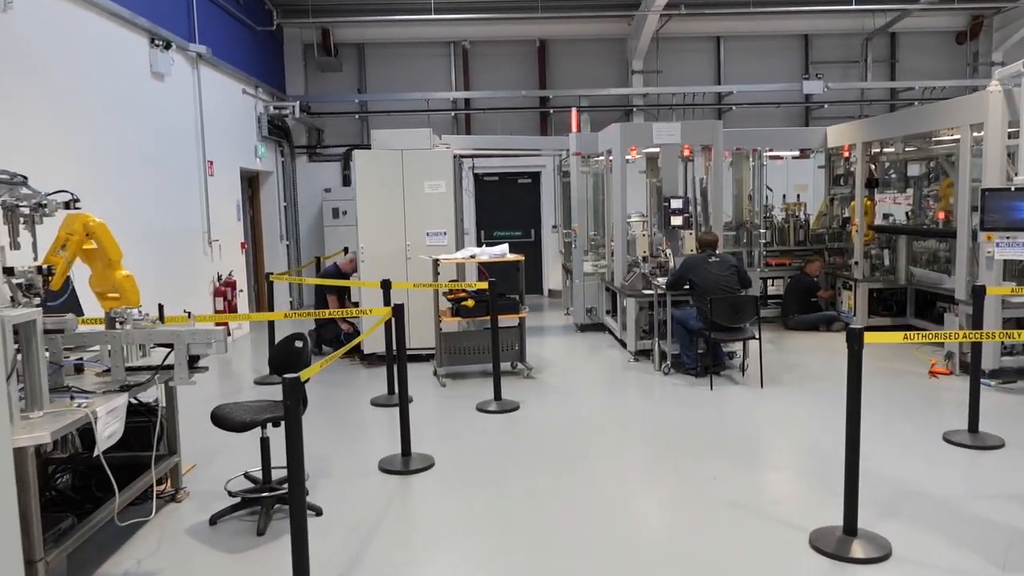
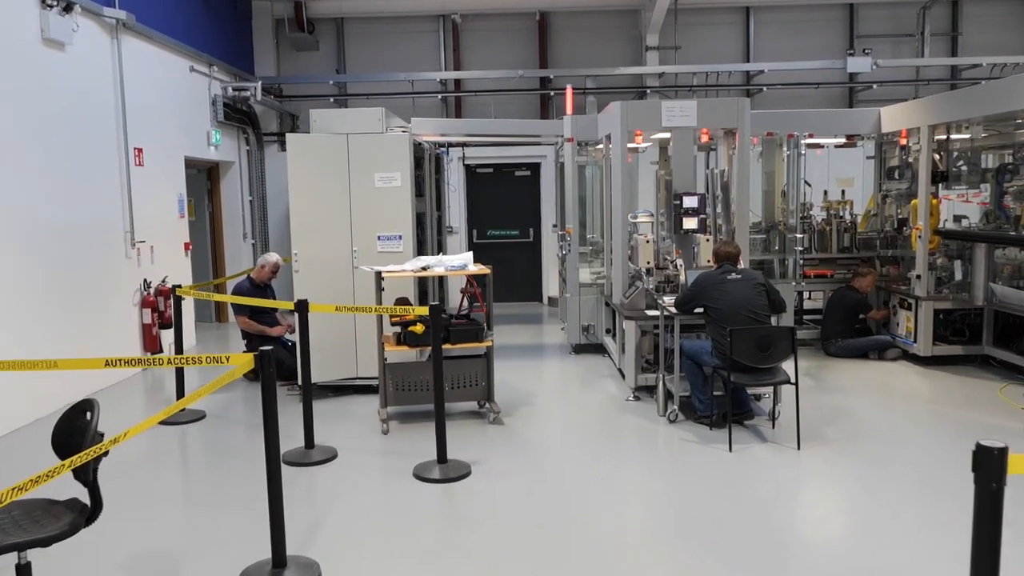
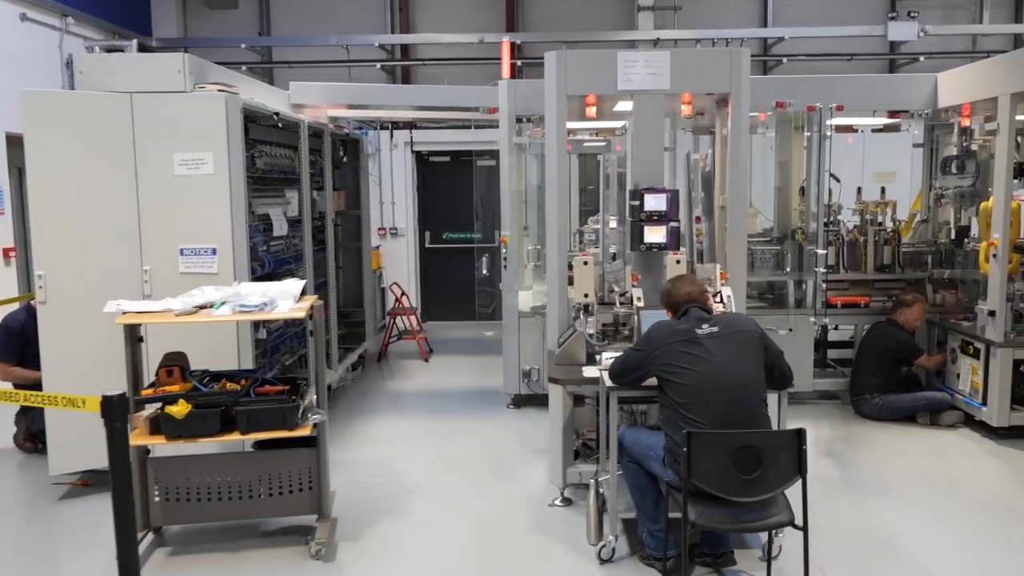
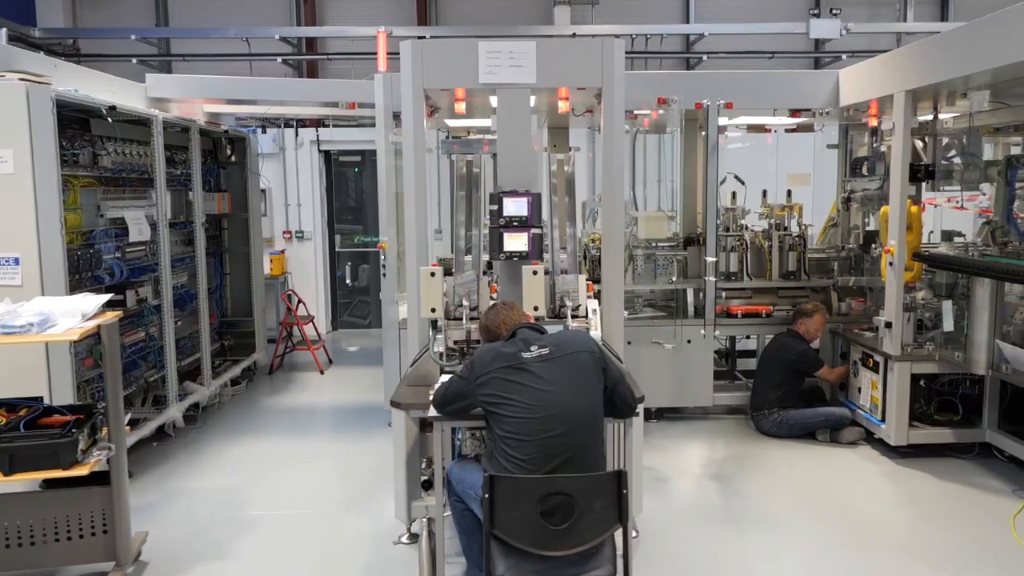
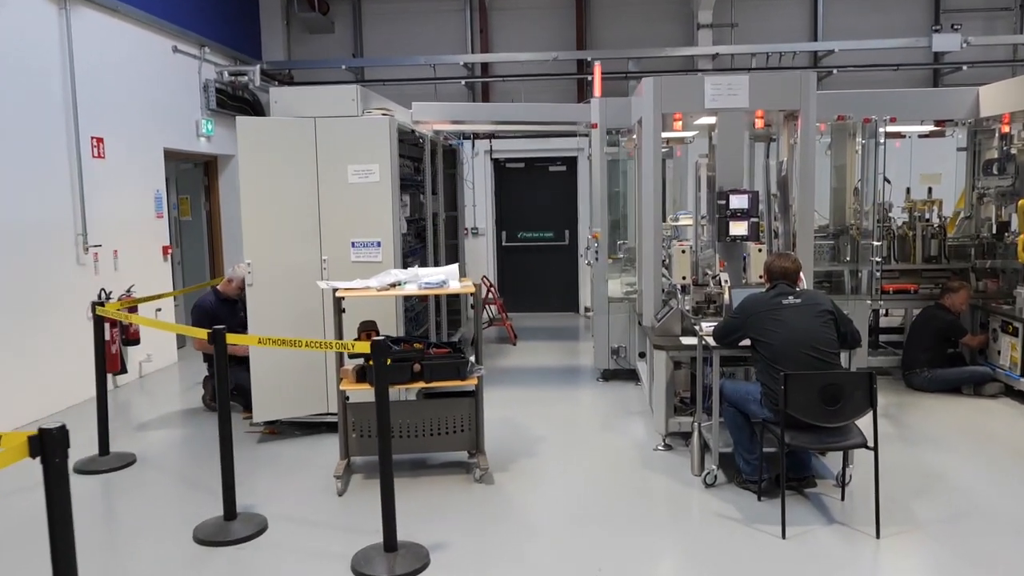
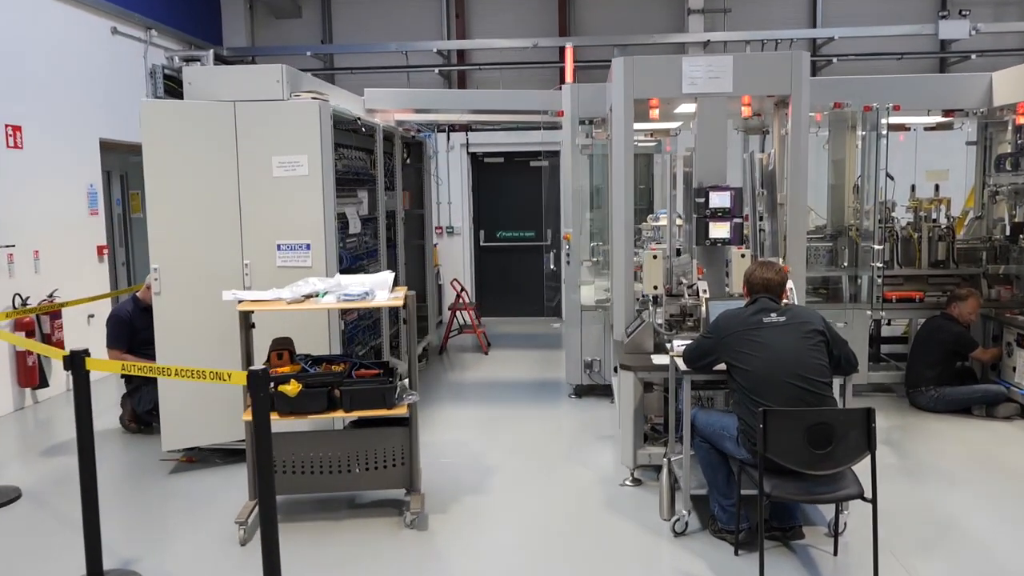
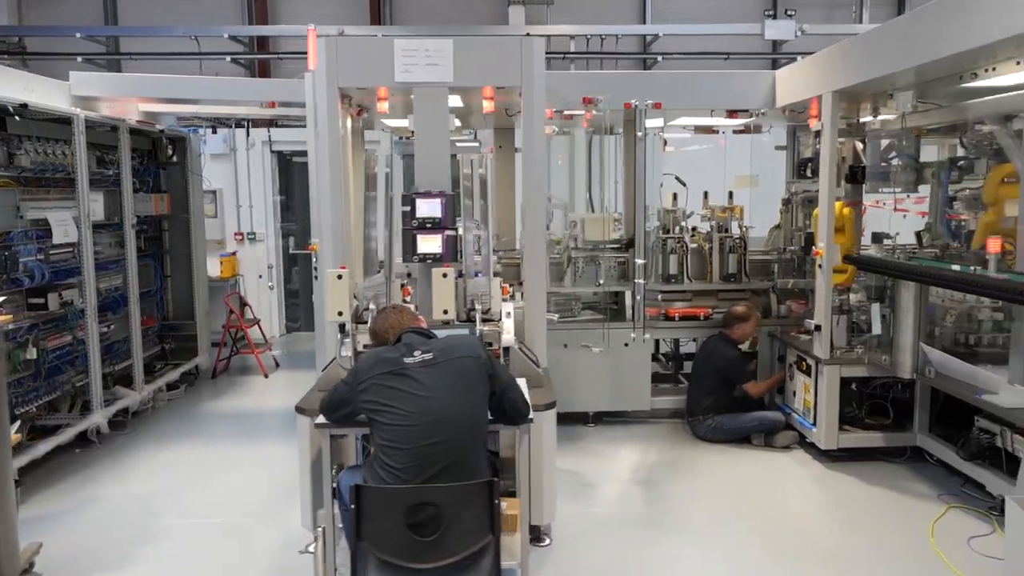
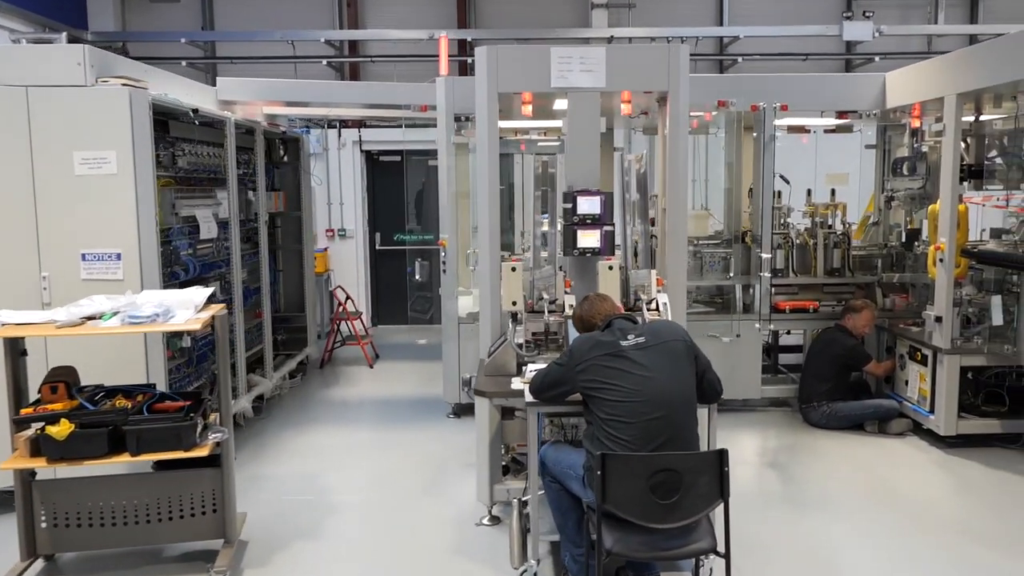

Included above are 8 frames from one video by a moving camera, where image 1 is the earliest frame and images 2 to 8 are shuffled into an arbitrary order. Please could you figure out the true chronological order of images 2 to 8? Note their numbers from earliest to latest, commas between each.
2, 5, 6, 3, 8, 4, 7
